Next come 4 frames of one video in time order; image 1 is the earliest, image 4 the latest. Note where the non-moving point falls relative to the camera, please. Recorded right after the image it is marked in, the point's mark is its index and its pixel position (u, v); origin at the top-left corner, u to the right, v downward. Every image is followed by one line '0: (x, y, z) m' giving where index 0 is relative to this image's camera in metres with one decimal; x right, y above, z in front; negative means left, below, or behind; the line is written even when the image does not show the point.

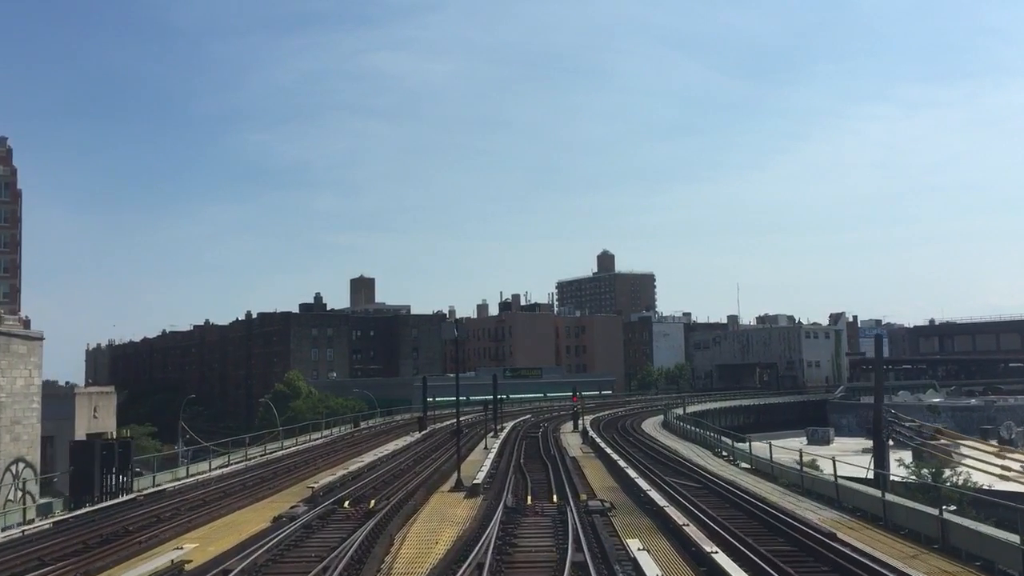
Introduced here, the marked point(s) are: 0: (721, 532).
0: (+3.6, -4.2, +15.8) m
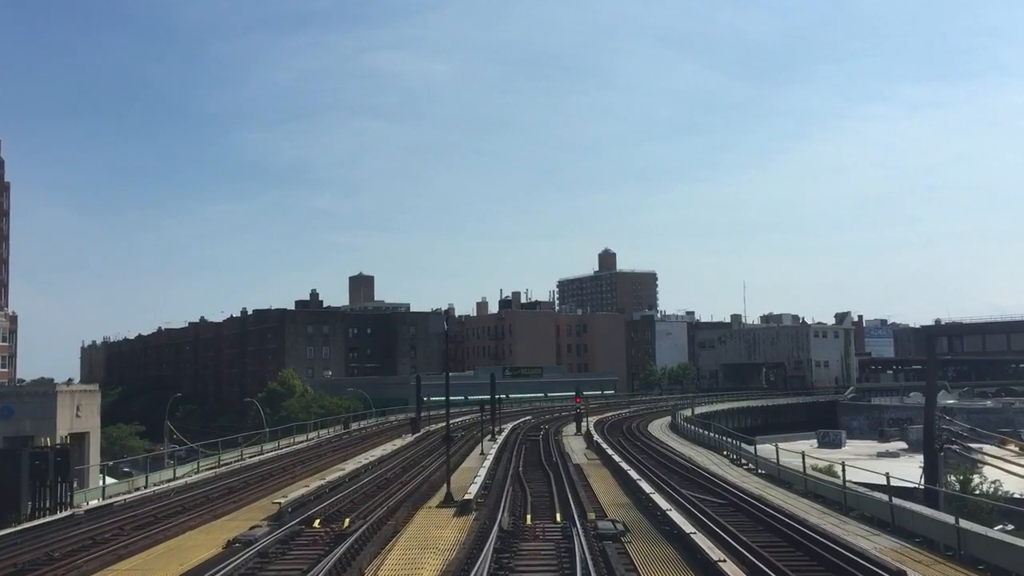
0: (+3.5, -3.9, +13.0) m
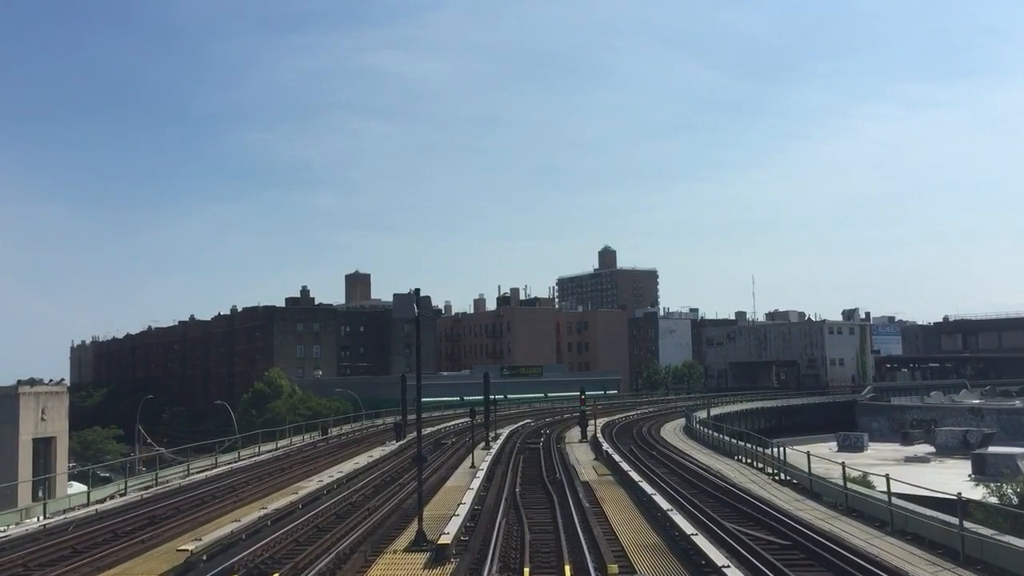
0: (+3.4, -3.4, +8.0) m
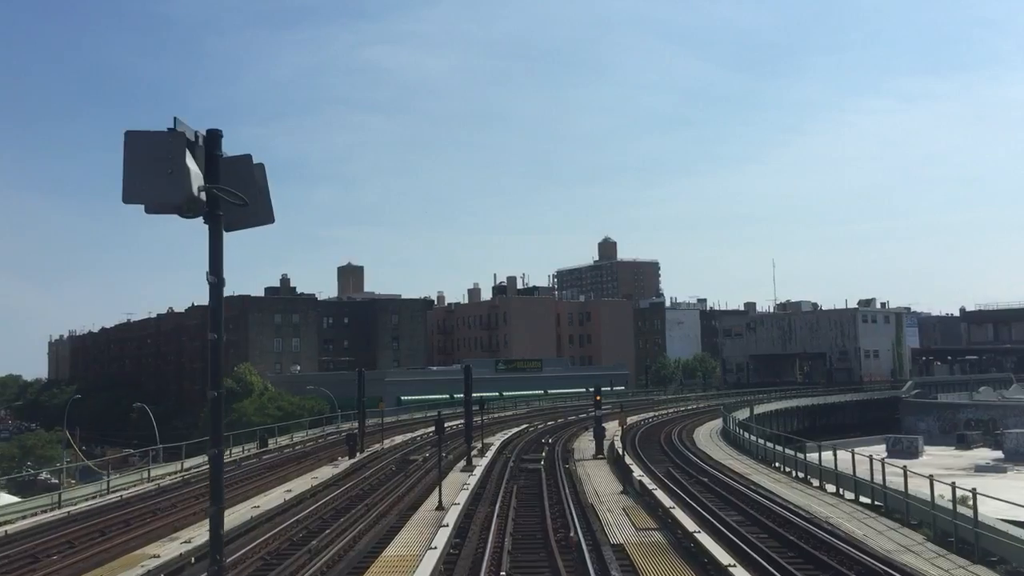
0: (+3.2, -2.5, -1.7) m
